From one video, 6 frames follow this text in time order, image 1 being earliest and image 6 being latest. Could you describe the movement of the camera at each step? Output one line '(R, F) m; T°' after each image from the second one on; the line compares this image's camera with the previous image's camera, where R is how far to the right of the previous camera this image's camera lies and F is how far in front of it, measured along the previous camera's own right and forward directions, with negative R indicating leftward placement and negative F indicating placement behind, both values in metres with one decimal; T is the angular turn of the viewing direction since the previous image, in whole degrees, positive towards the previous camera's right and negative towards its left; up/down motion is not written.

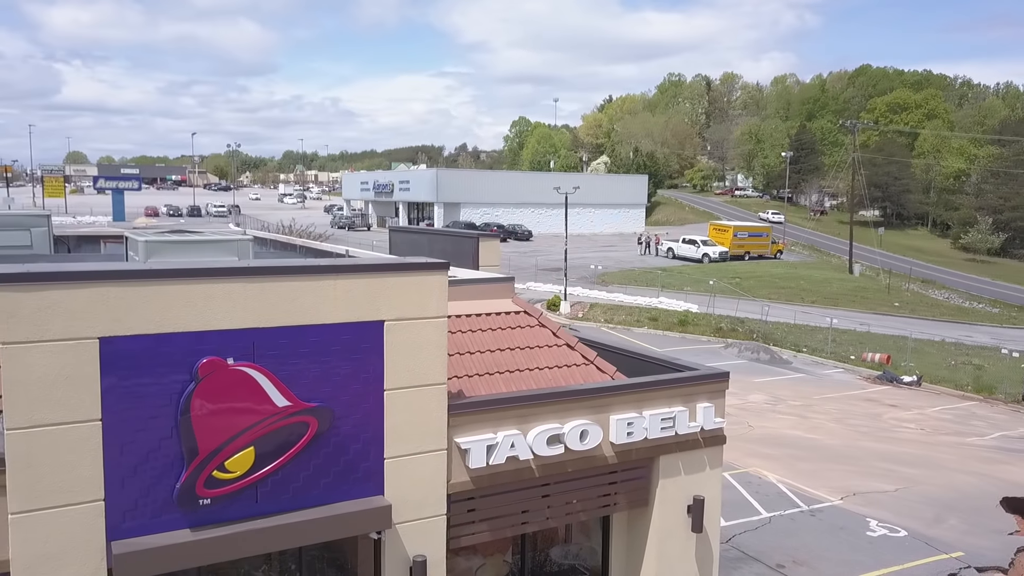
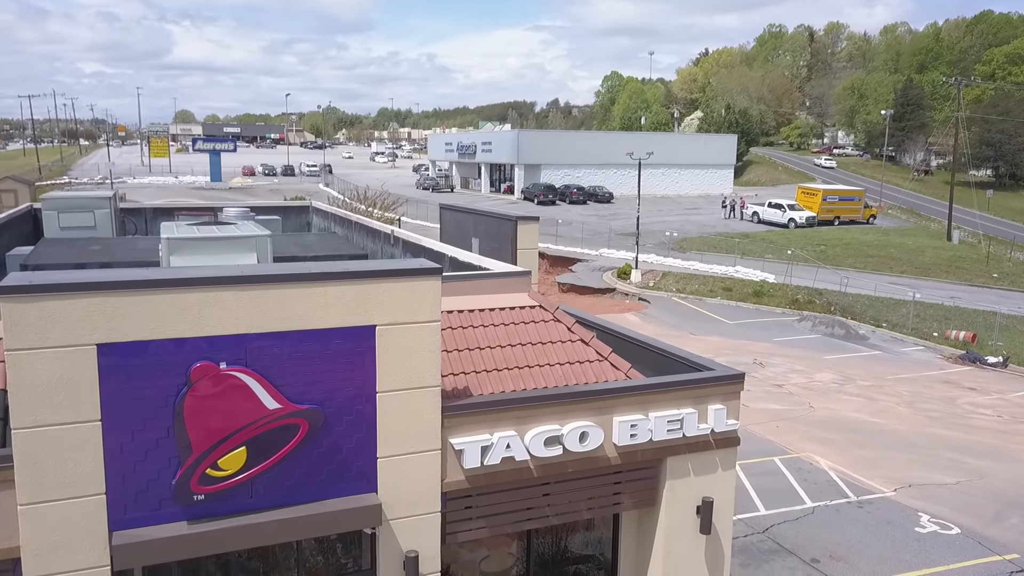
(+1.0, +0.1) m; -6°
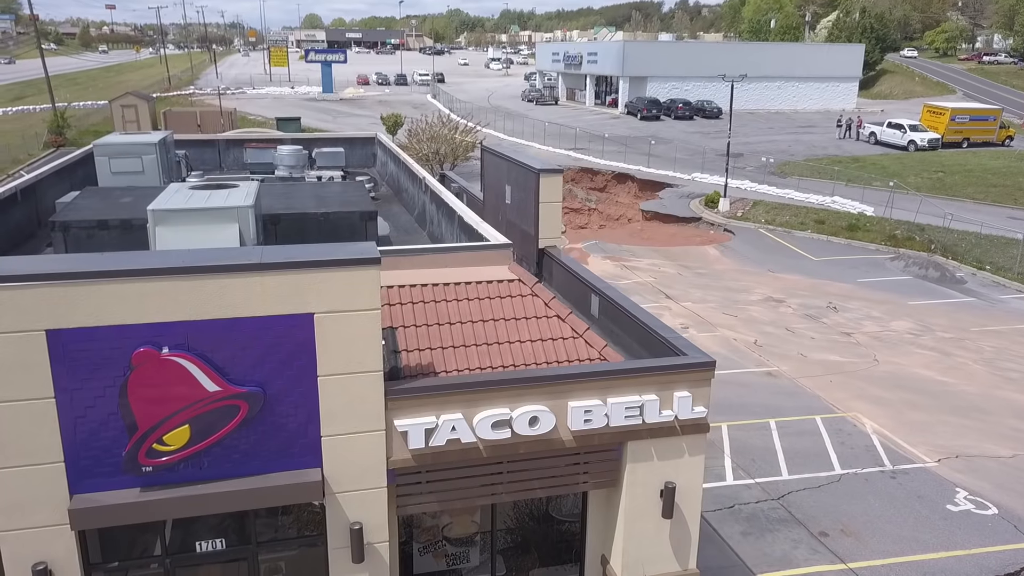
(+1.8, +0.2) m; -8°
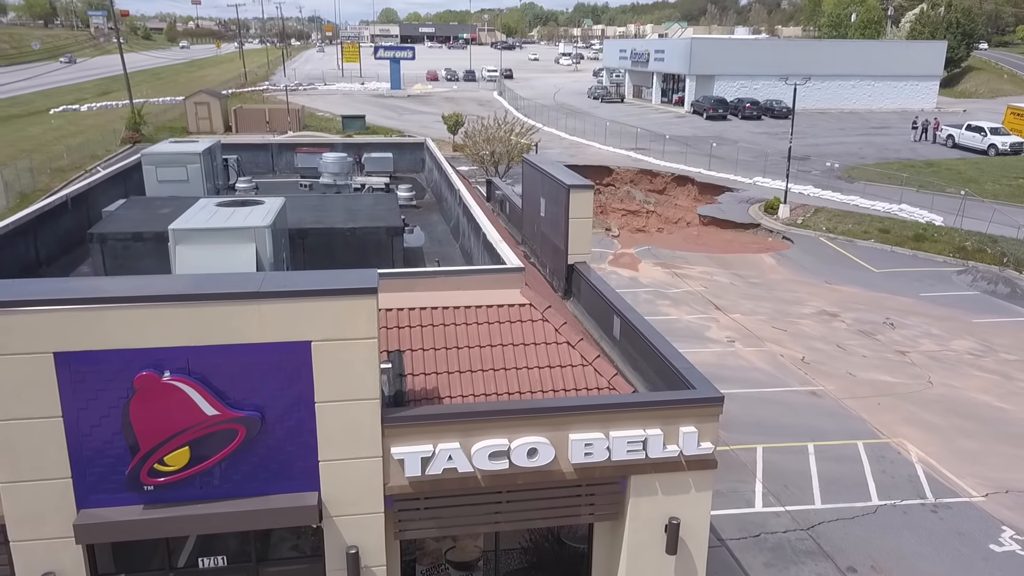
(+0.7, +0.1) m; -5°
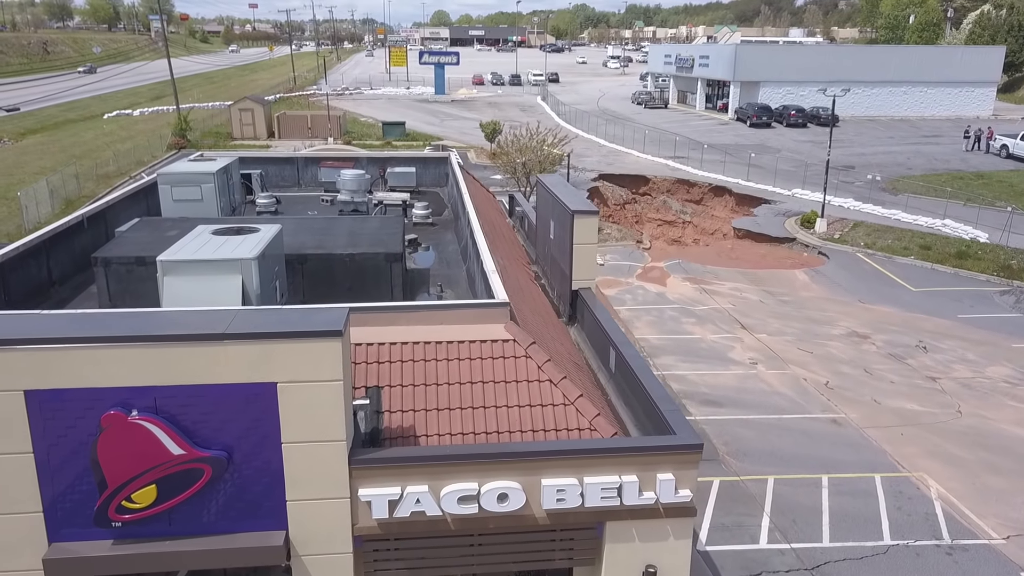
(+0.8, +0.2) m; -3°
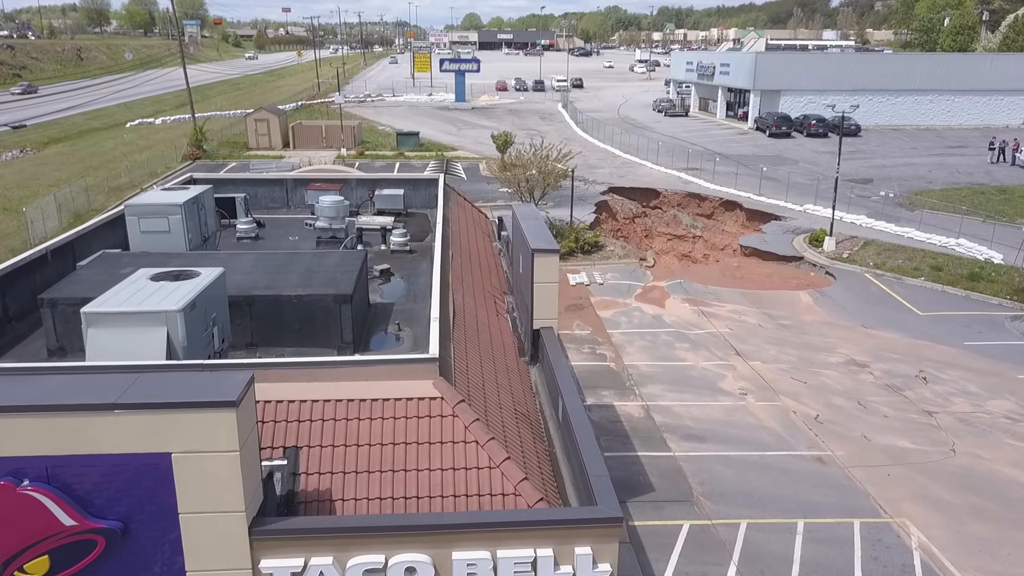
(+1.3, +0.4) m; -2°
